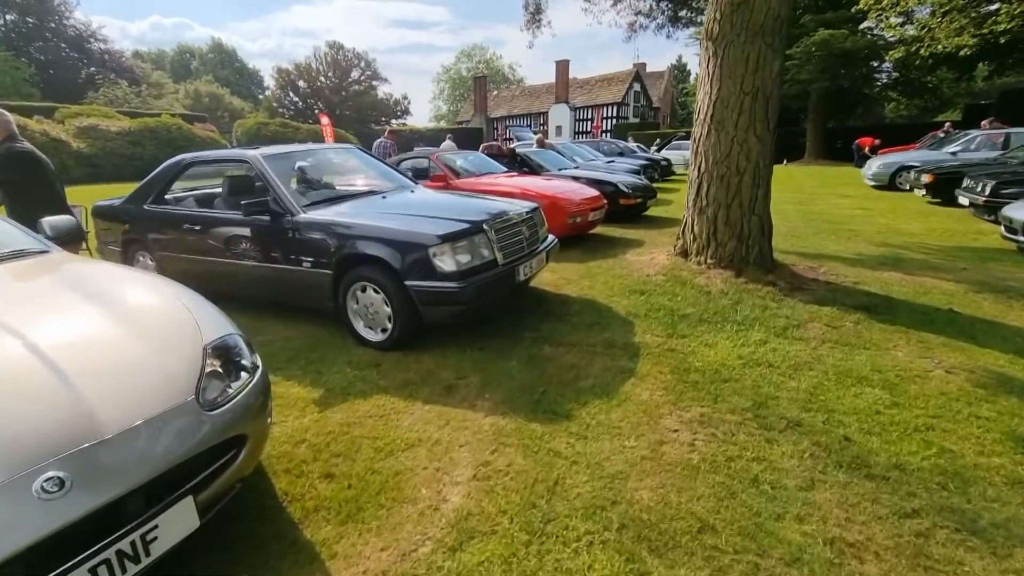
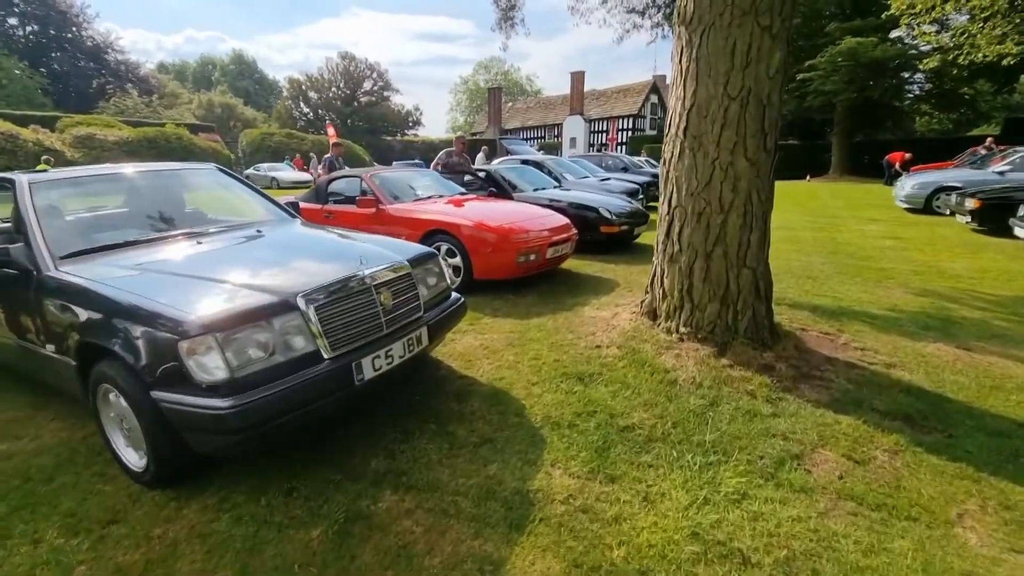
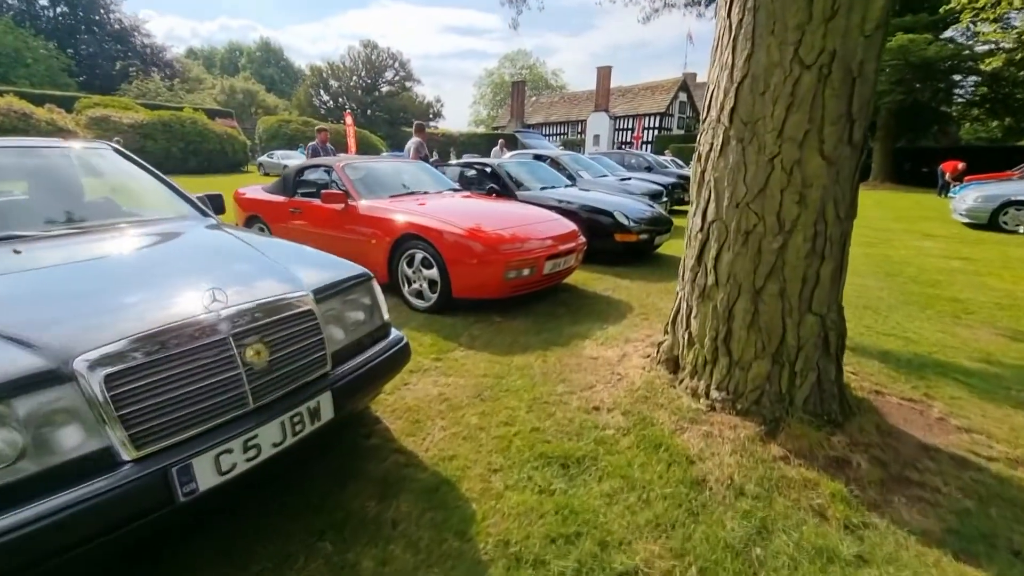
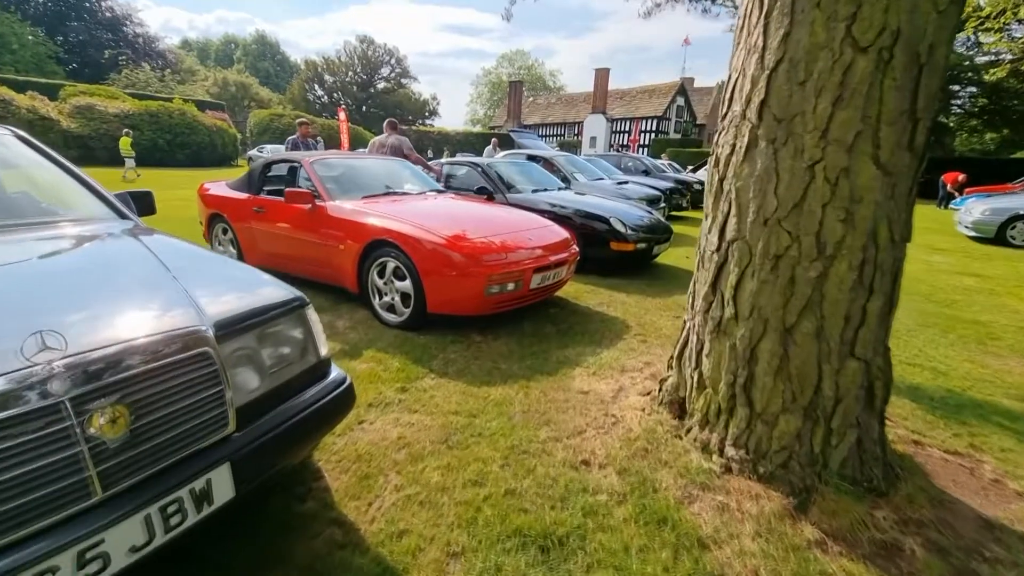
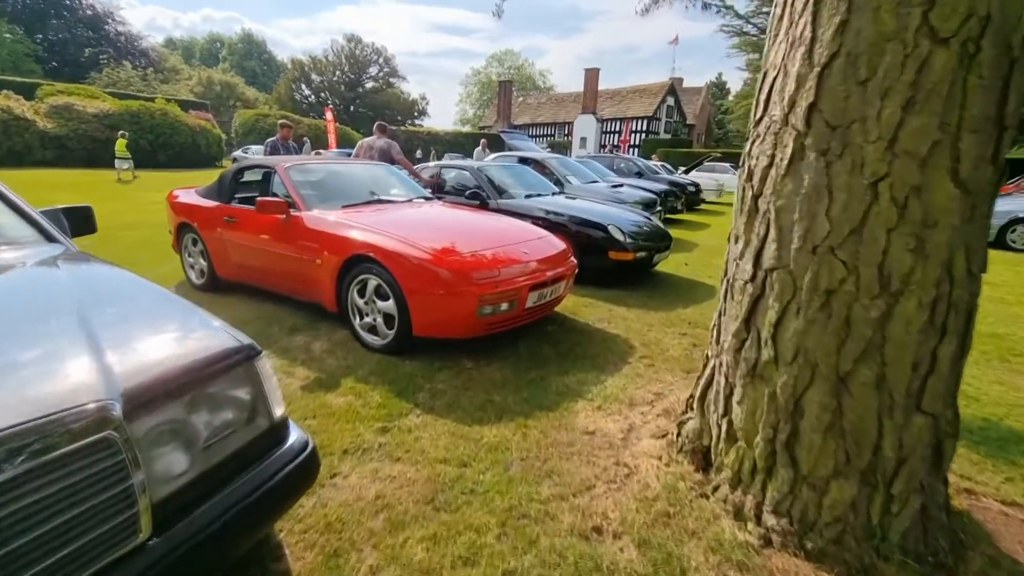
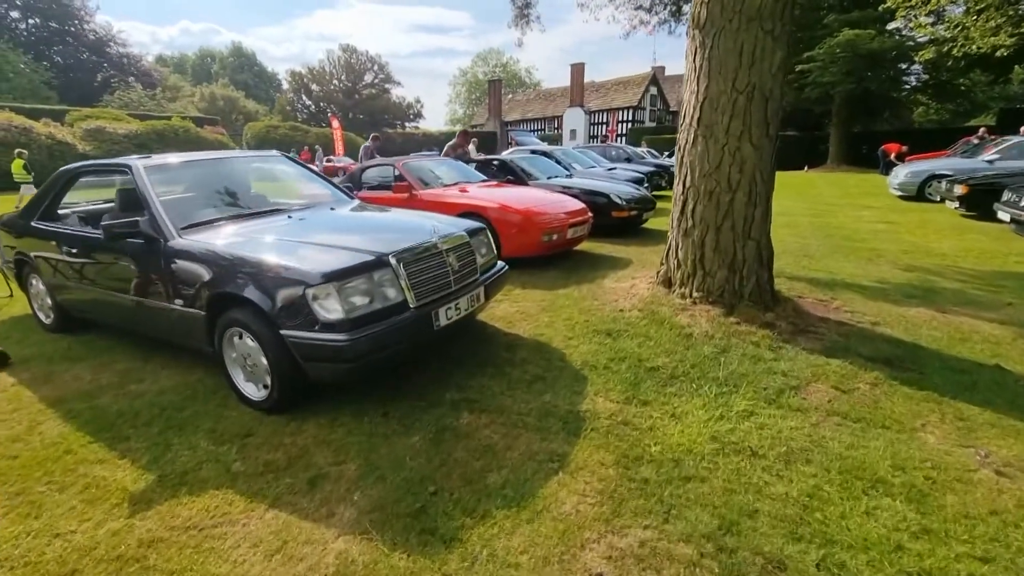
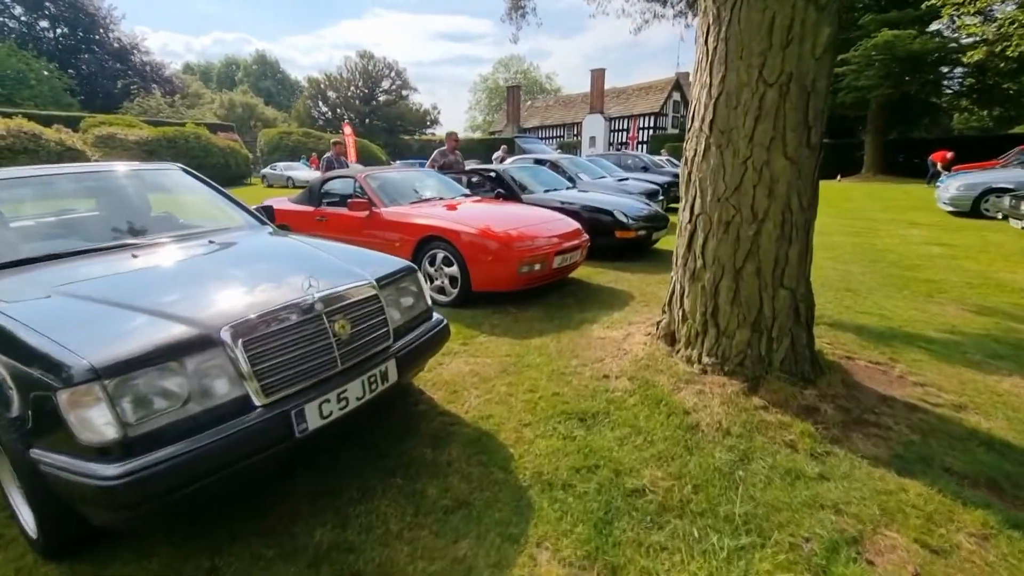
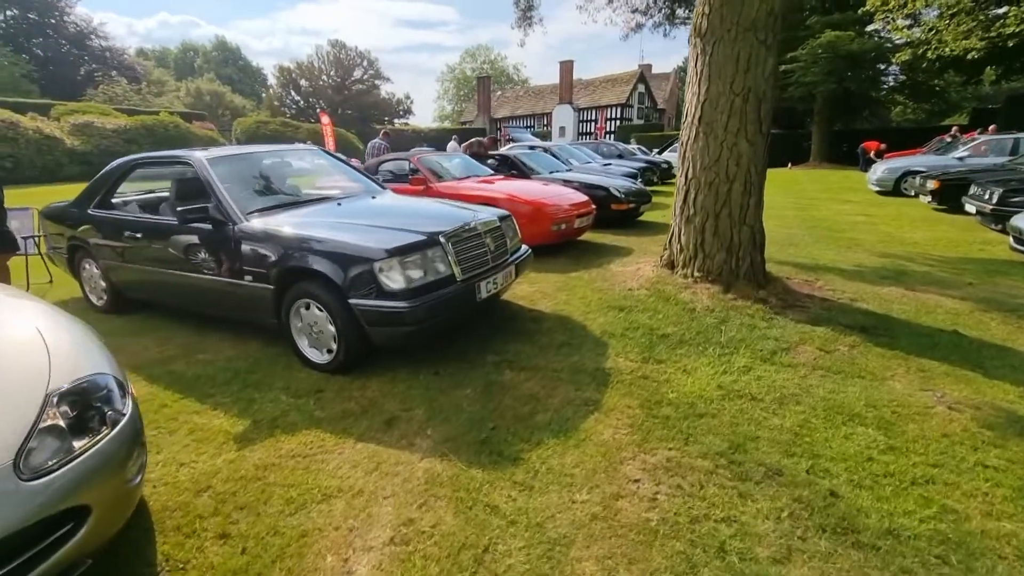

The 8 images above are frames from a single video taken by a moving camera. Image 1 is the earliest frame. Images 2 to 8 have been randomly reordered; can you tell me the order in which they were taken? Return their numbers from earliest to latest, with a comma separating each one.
8, 6, 2, 7, 3, 4, 5
